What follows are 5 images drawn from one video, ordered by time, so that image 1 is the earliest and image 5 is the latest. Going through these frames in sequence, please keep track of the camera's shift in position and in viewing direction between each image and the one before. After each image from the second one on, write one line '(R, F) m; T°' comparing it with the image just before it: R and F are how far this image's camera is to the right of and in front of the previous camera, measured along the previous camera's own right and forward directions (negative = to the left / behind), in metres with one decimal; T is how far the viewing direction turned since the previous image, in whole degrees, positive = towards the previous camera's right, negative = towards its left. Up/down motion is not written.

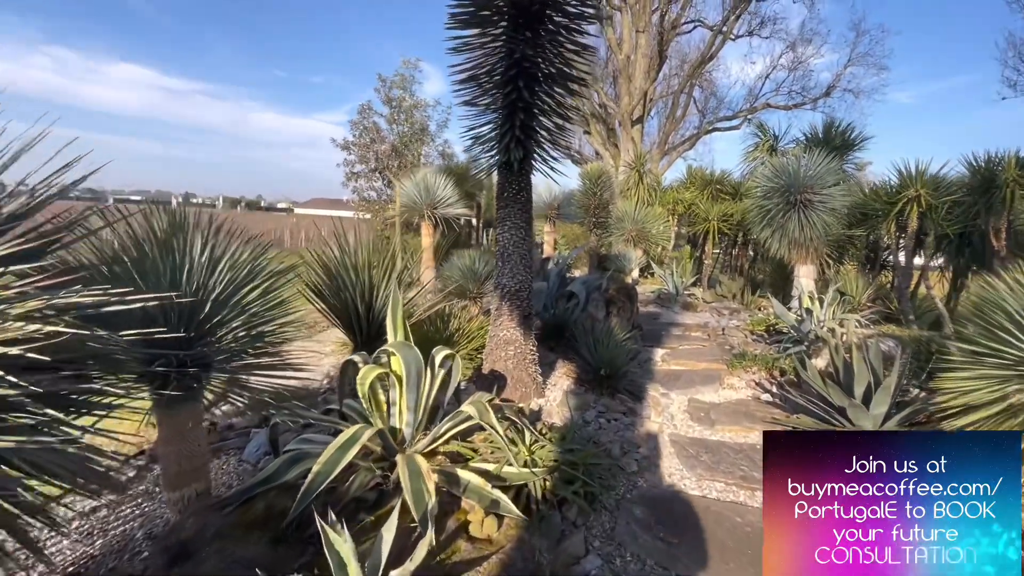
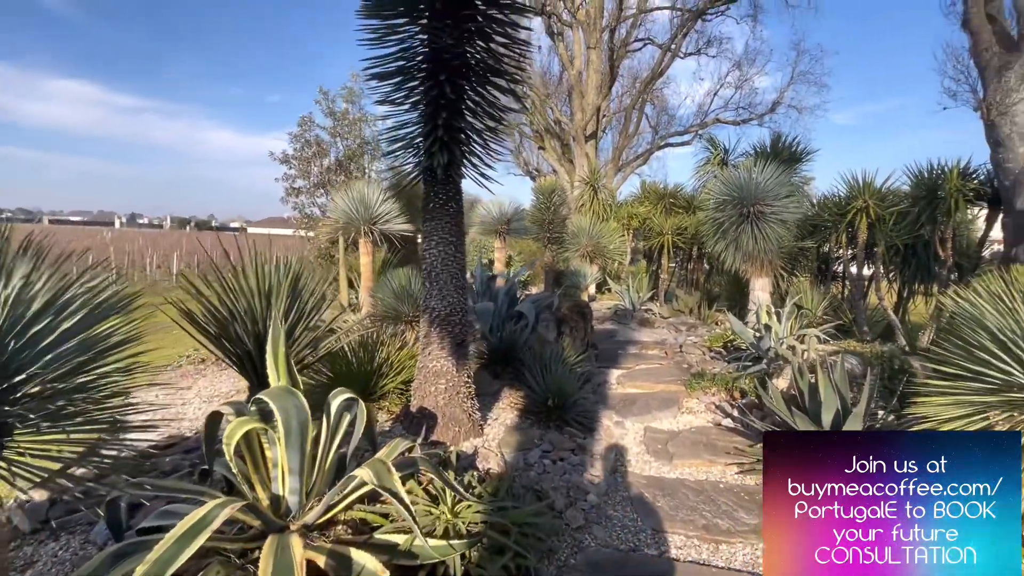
(+0.3, +0.6) m; +4°
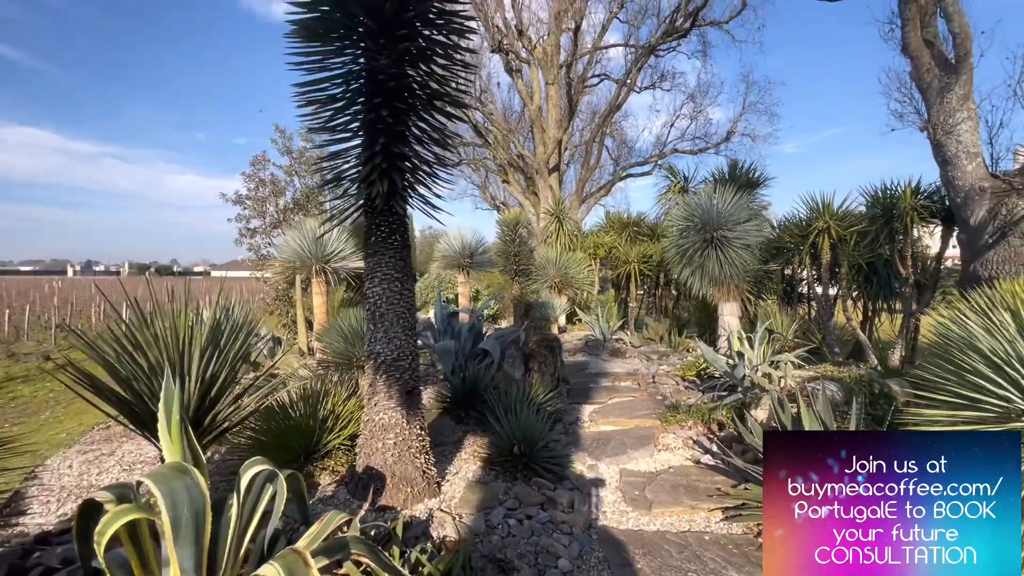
(+0.1, +0.3) m; +3°
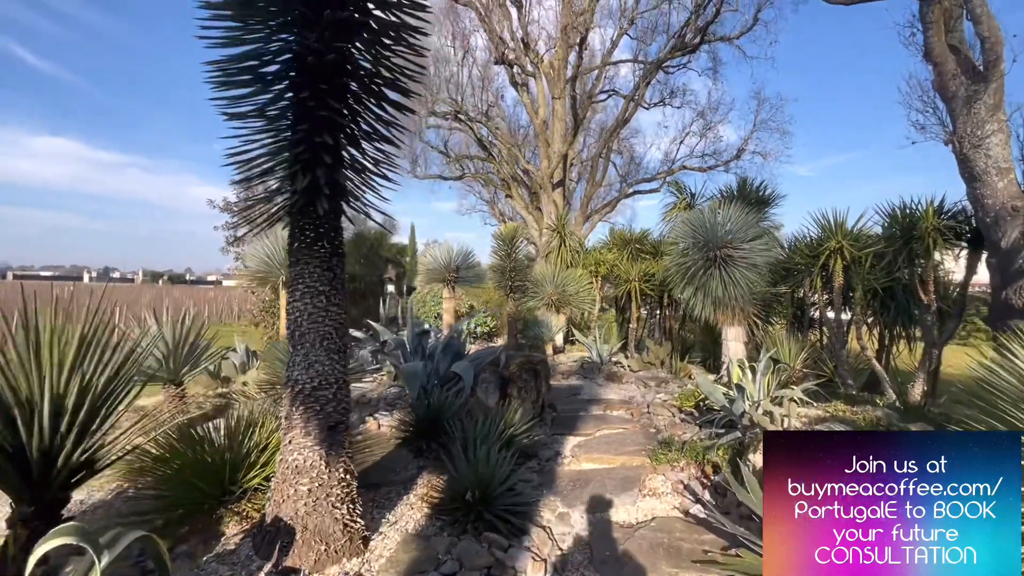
(+0.4, +0.6) m; -1°
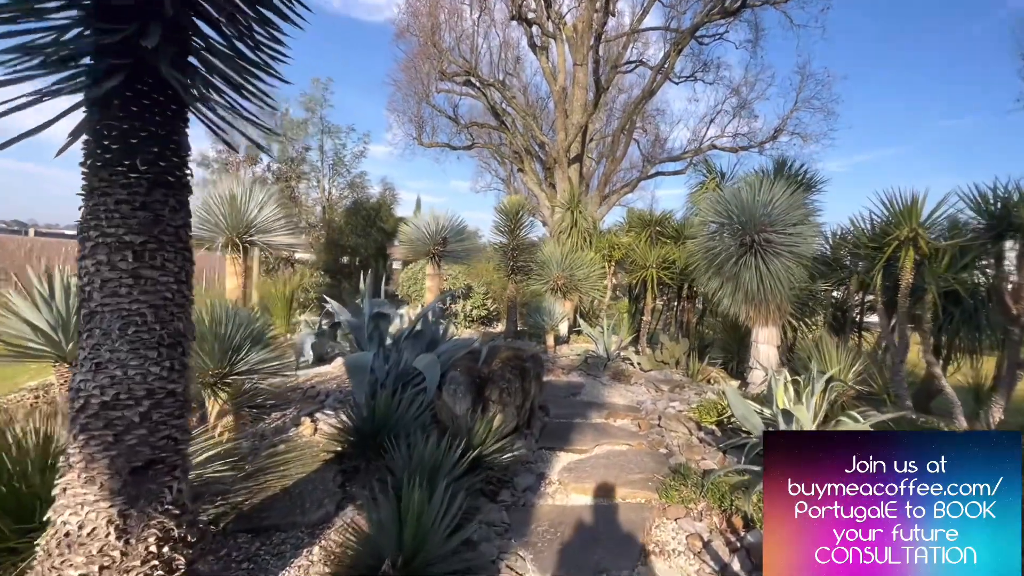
(+0.3, +1.3) m; -2°
